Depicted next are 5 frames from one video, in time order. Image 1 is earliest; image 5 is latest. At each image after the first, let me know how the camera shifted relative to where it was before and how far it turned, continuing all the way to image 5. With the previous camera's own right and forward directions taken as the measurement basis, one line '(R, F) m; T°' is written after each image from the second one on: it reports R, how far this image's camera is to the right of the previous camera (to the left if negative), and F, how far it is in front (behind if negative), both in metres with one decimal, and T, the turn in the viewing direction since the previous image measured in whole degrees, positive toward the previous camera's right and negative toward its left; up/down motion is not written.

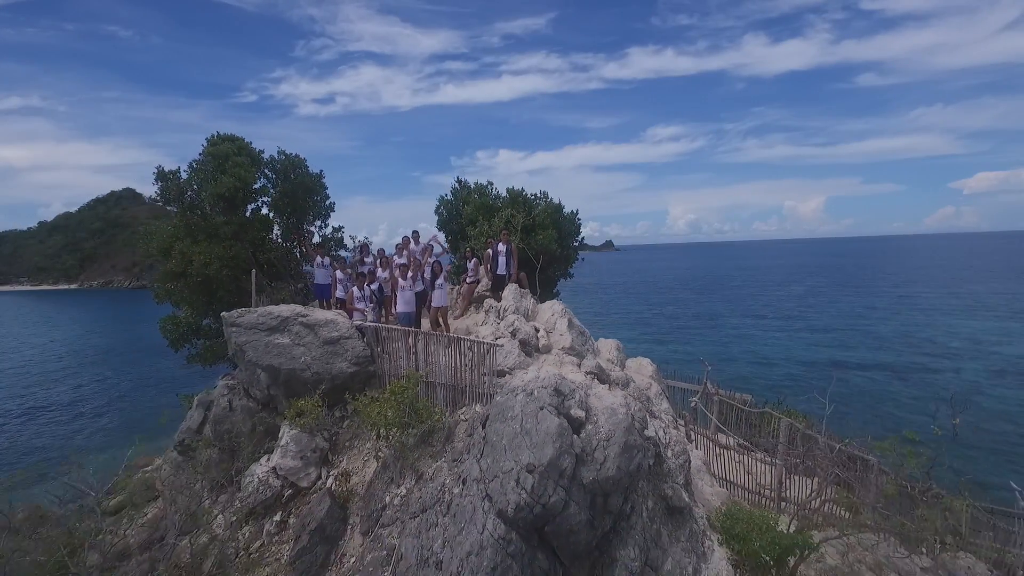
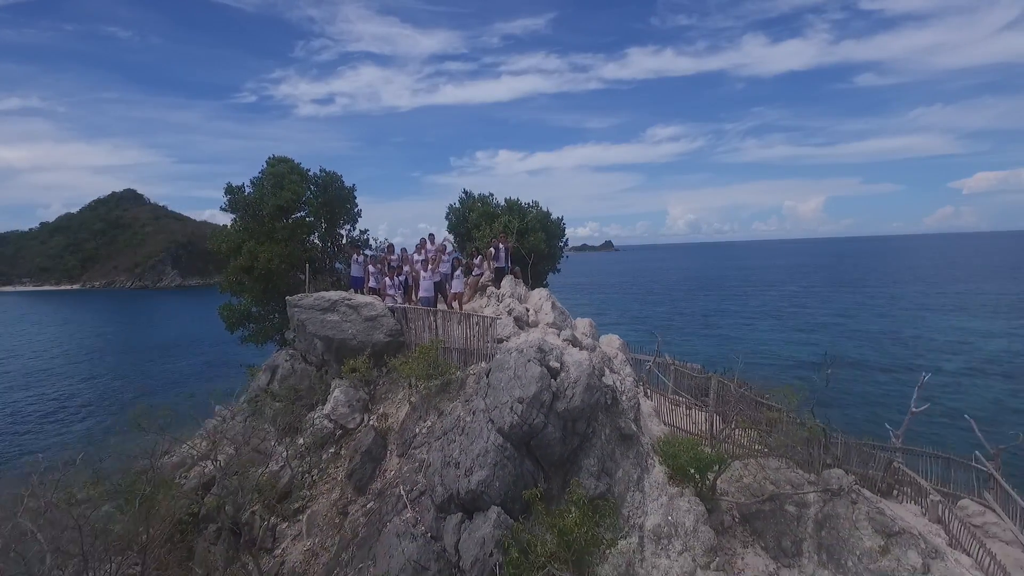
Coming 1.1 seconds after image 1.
(+0.1, -2.7) m; 0°
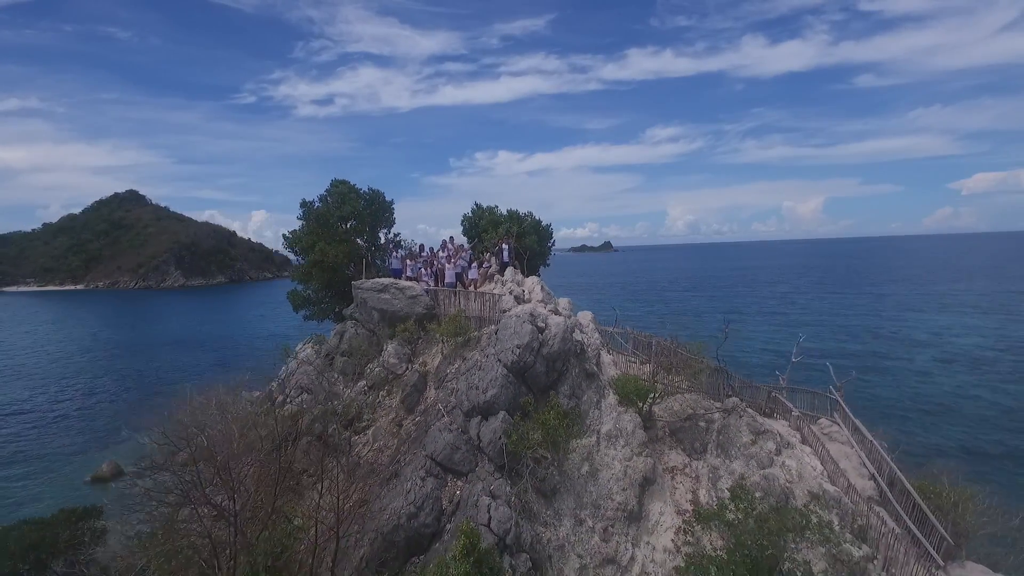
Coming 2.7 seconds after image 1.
(0.0, -4.7) m; 0°
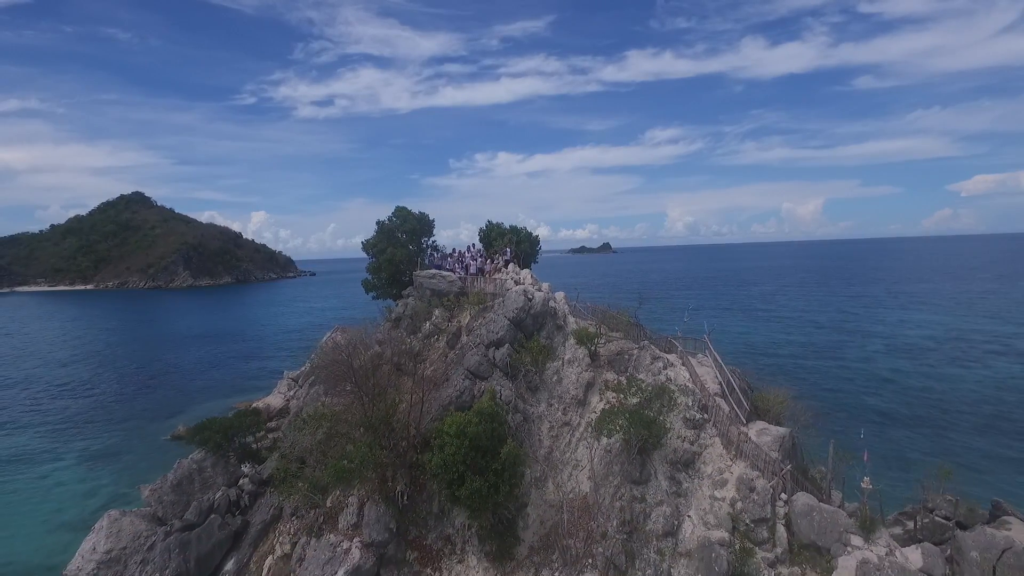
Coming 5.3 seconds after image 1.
(0.0, -9.8) m; 0°
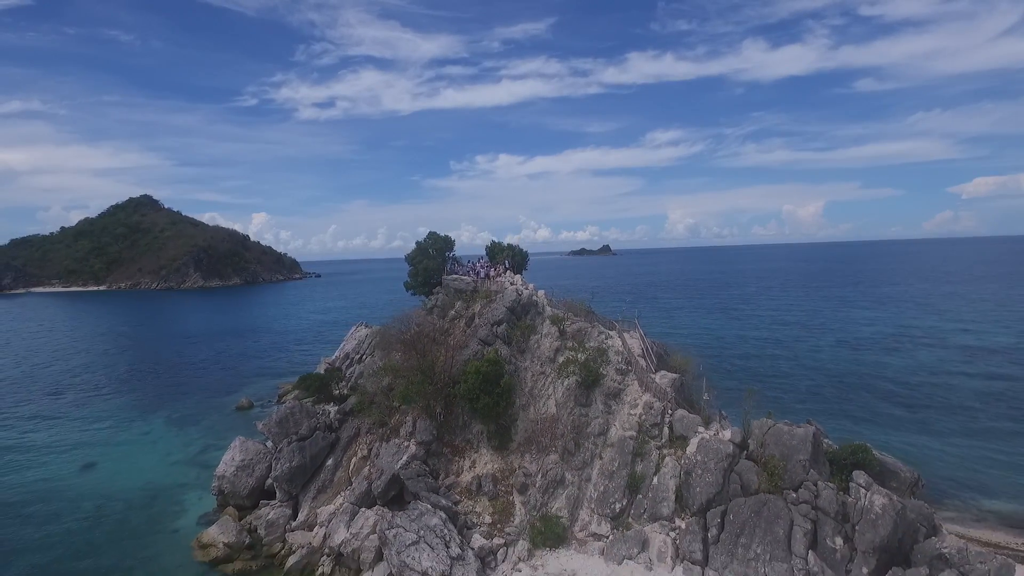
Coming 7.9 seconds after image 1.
(-0.6, +9.8) m; 0°
